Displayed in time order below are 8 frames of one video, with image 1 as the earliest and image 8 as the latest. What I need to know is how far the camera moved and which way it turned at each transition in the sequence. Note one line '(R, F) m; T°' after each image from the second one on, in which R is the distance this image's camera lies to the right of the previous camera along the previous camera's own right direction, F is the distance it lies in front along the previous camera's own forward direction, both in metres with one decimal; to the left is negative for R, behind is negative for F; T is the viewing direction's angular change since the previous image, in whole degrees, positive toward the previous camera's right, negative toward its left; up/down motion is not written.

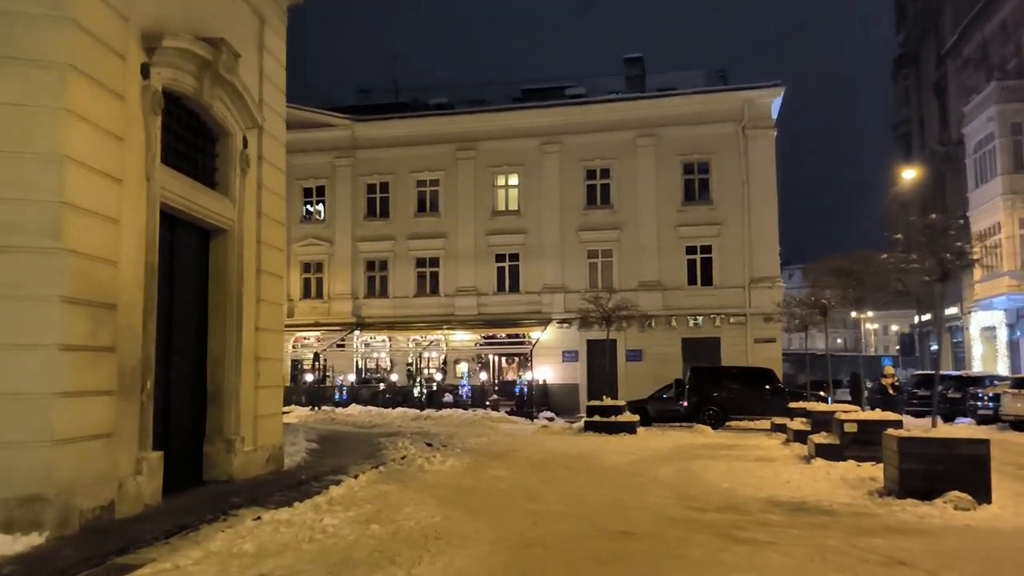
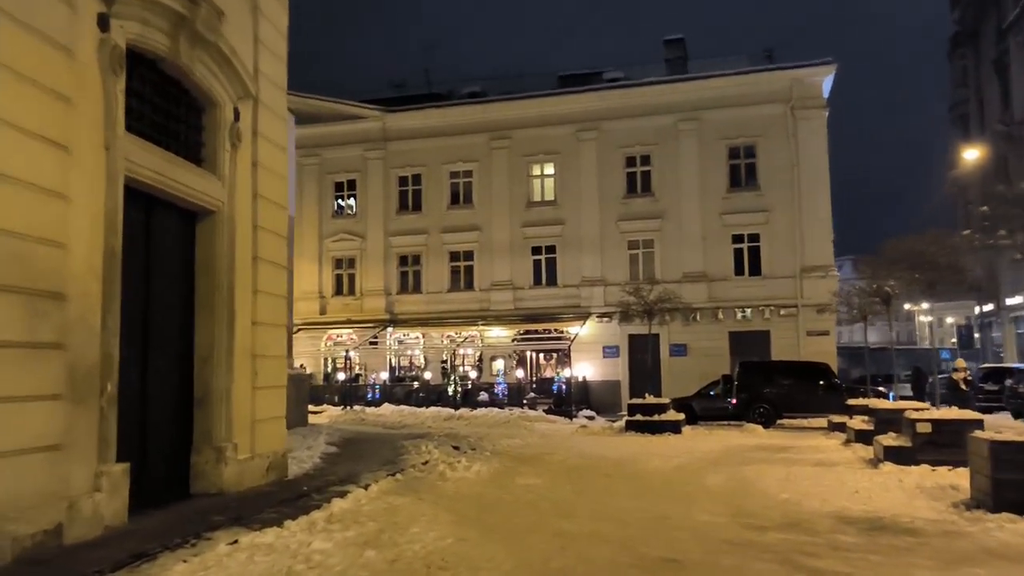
(+0.2, +1.2) m; -3°
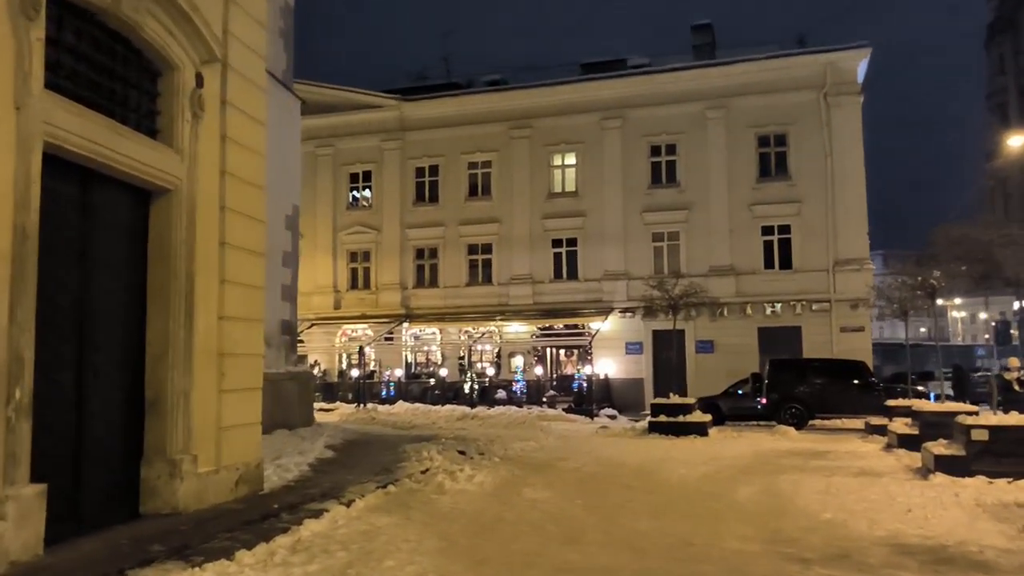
(+0.2, +1.2) m; -2°
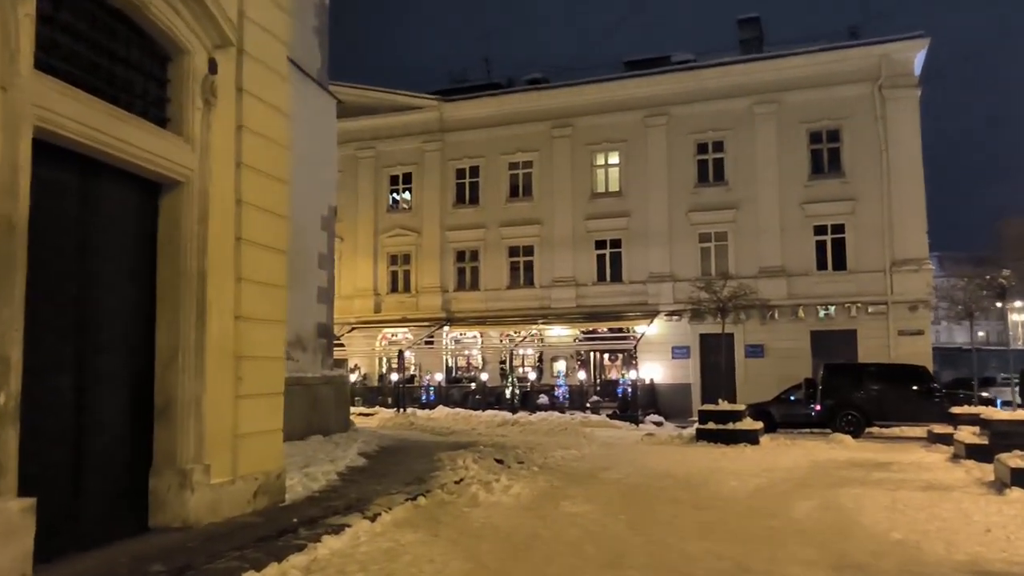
(+0.1, +0.6) m; -3°
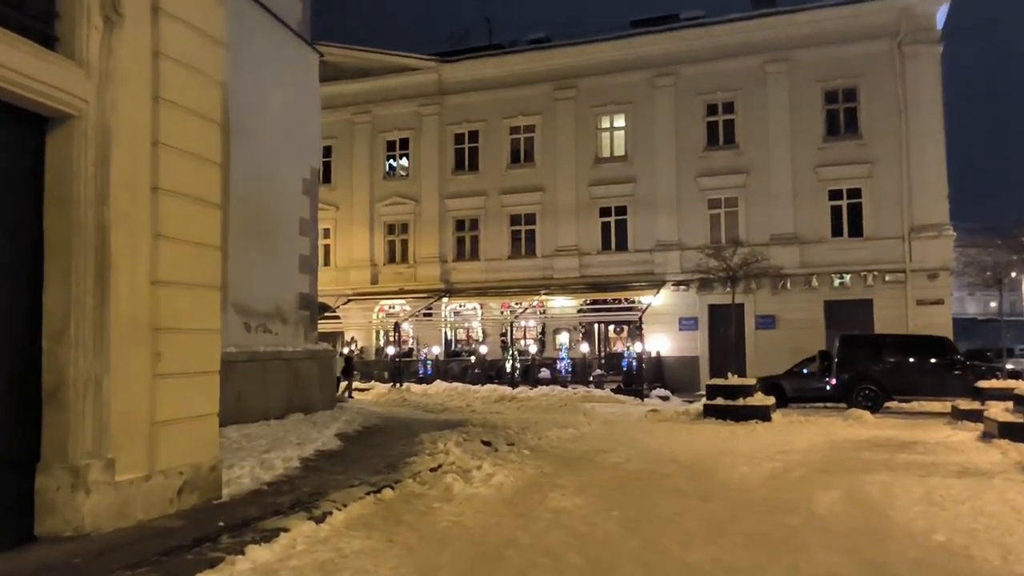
(+0.3, +1.3) m; -1°
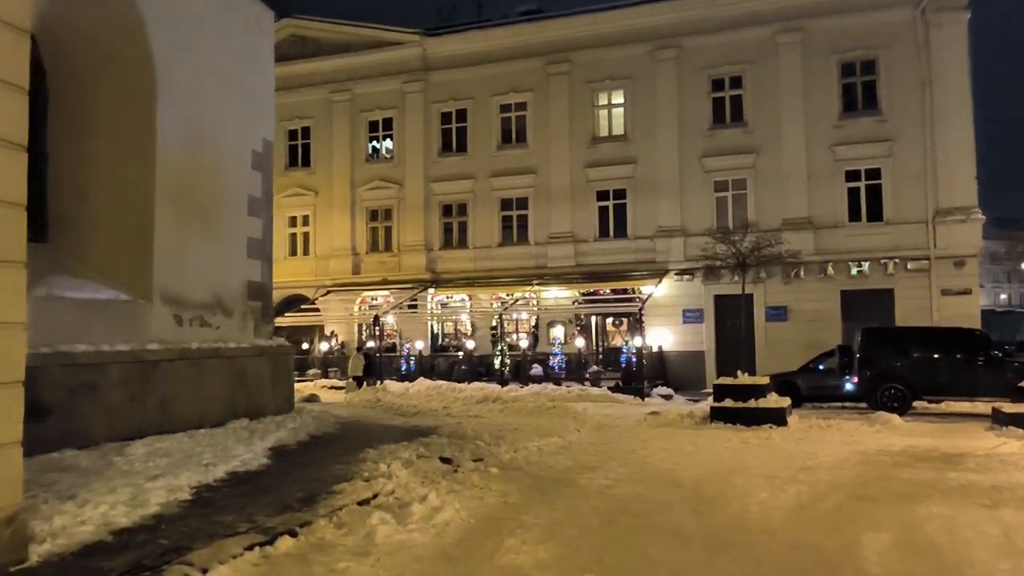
(+0.5, +2.2) m; 0°
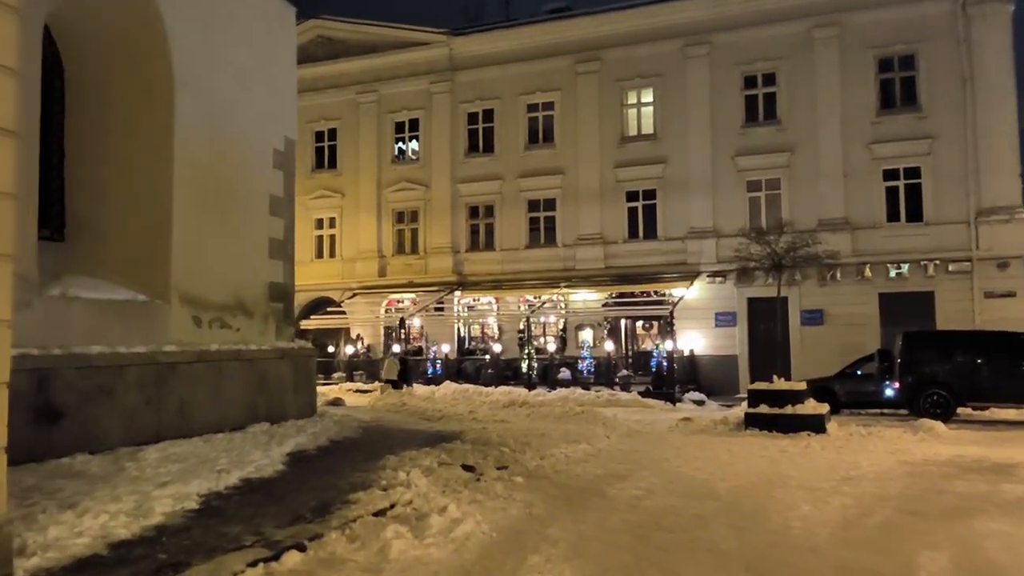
(0.0, +0.4) m; -2°
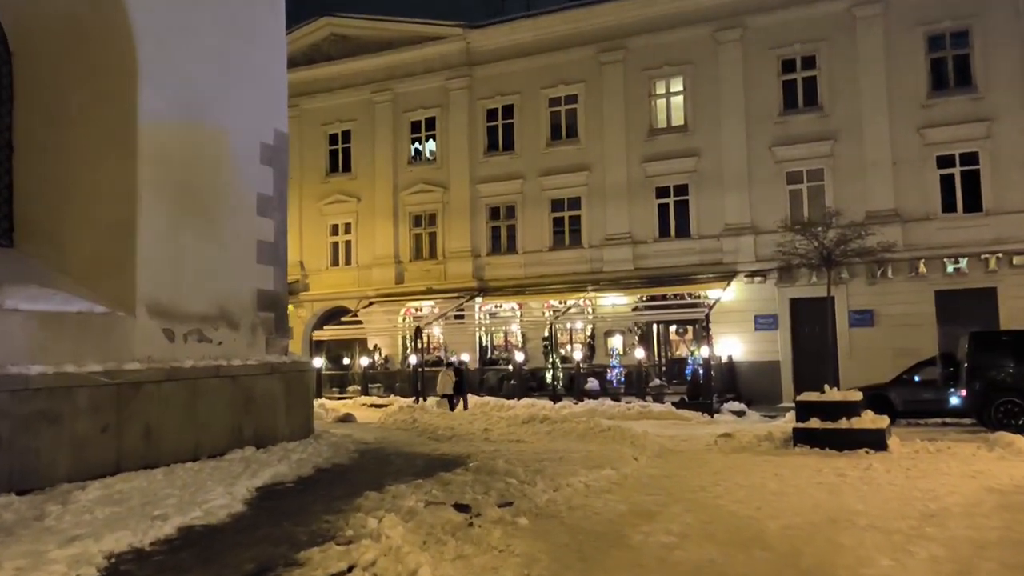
(+0.3, +1.6) m; -2°
